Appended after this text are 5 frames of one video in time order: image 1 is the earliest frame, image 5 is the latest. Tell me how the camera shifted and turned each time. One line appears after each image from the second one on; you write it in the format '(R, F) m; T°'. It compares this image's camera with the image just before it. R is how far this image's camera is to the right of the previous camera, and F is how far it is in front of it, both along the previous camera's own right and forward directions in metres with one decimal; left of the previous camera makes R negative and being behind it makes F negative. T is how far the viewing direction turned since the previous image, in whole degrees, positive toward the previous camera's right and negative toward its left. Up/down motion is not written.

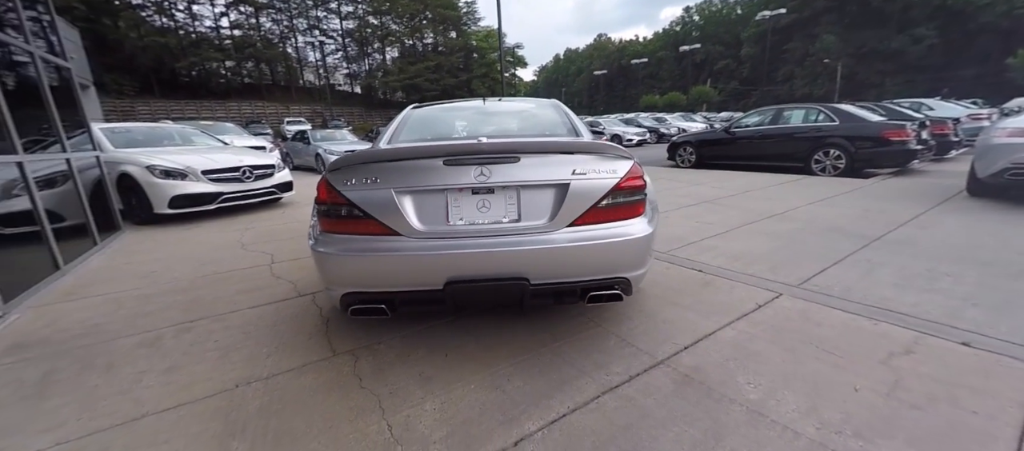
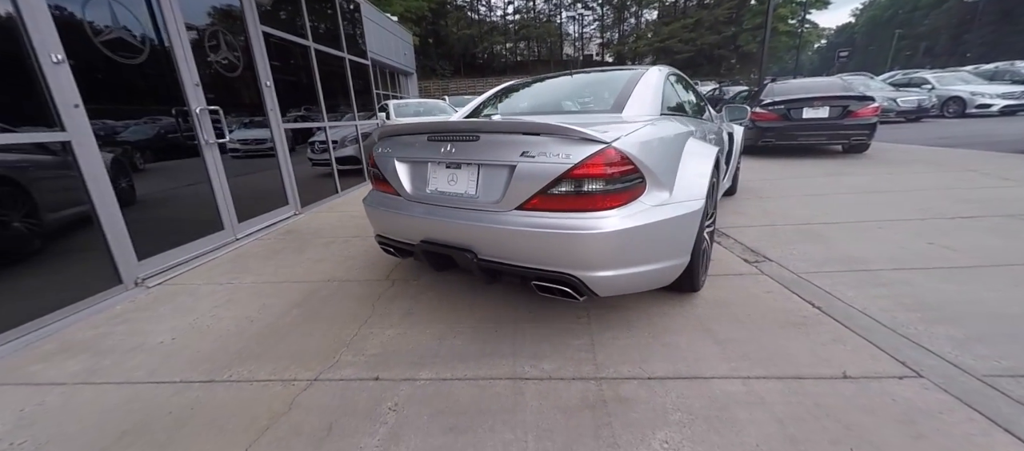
(+1.2, +0.3) m; -35°
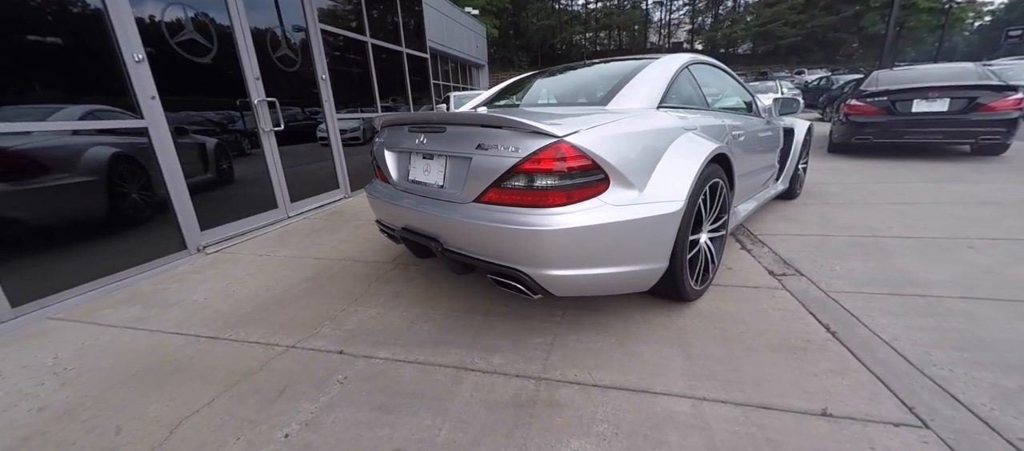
(+0.5, +0.1) m; -11°
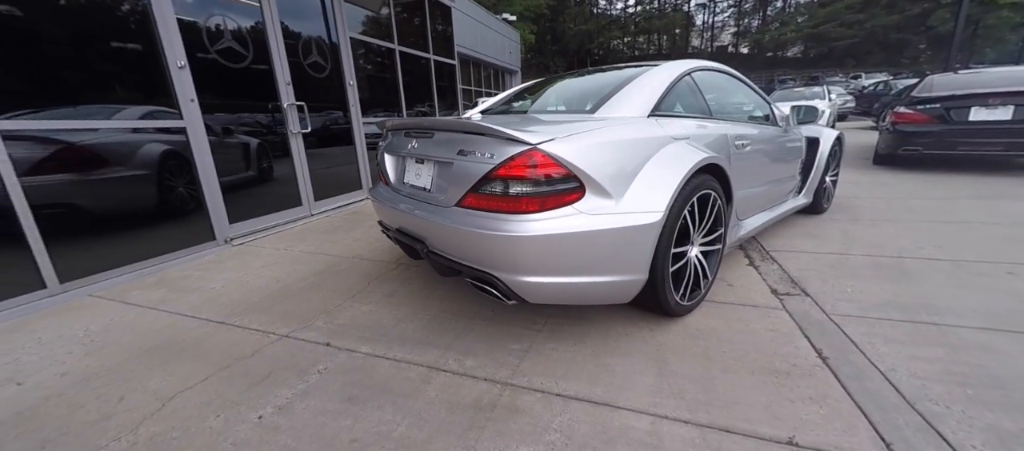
(+0.3, 0.0) m; -5°
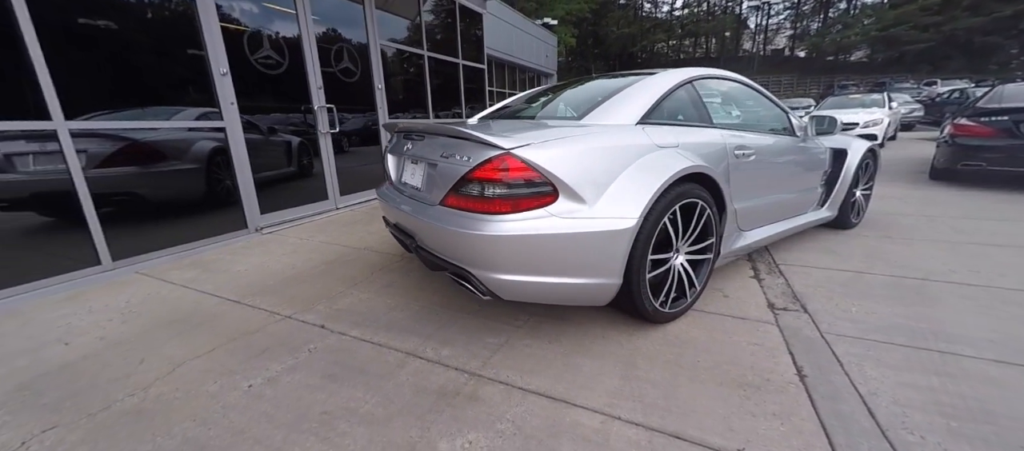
(+0.3, -0.1) m; -6°
